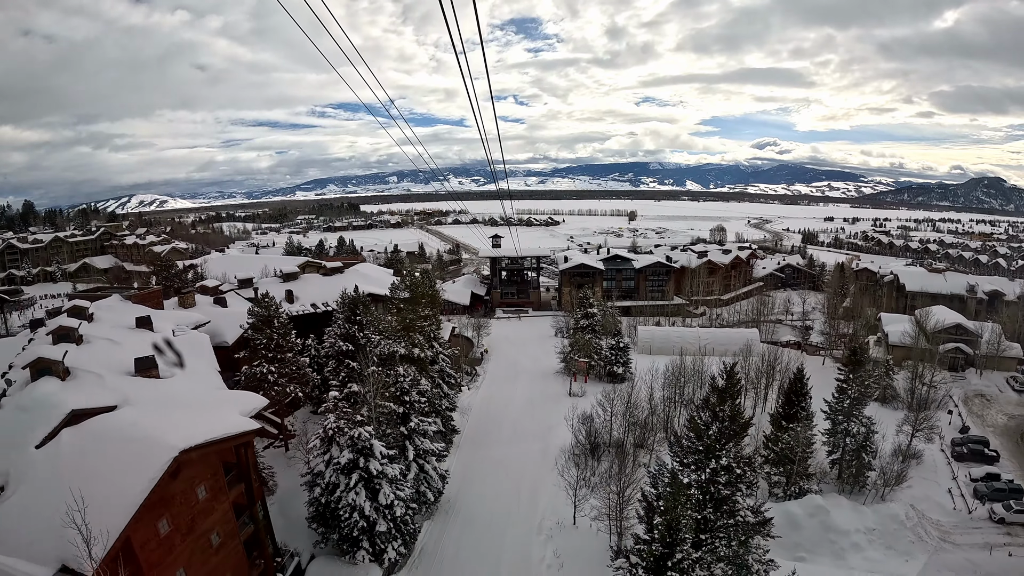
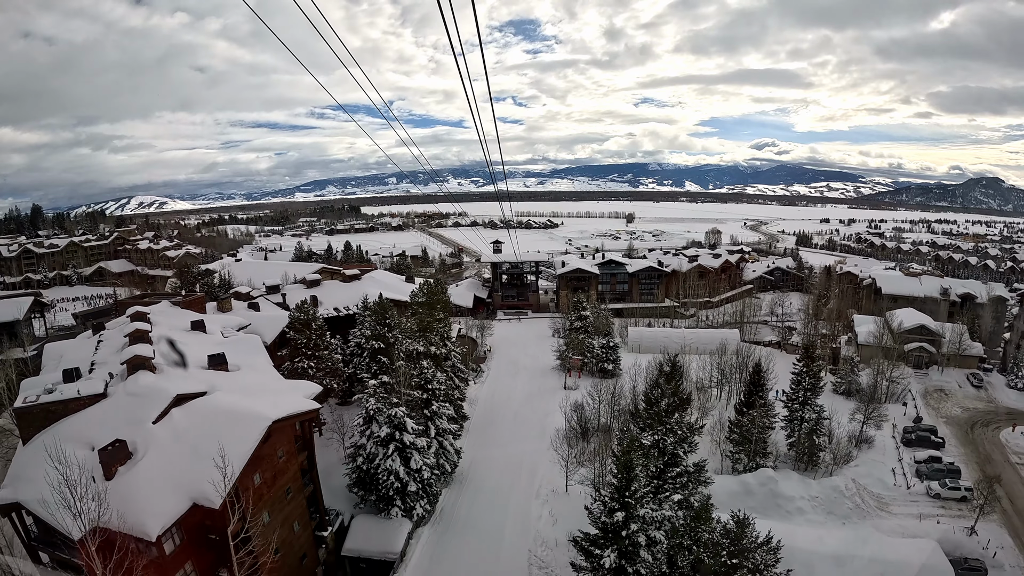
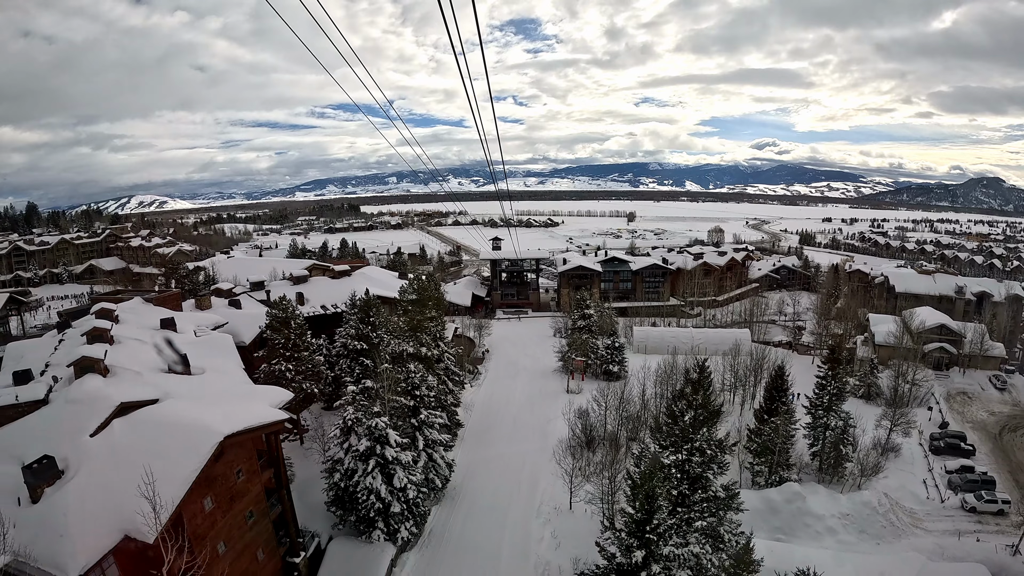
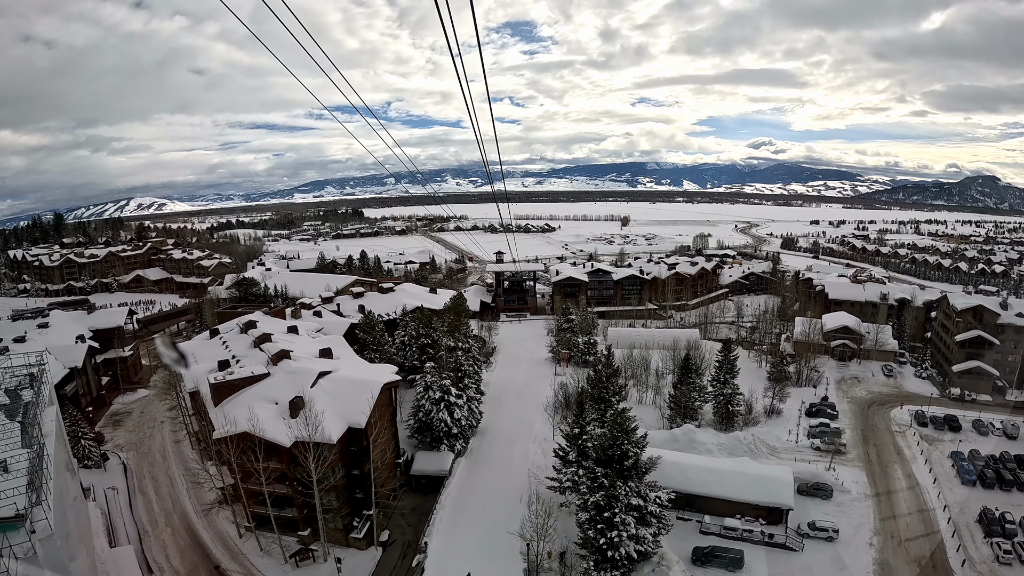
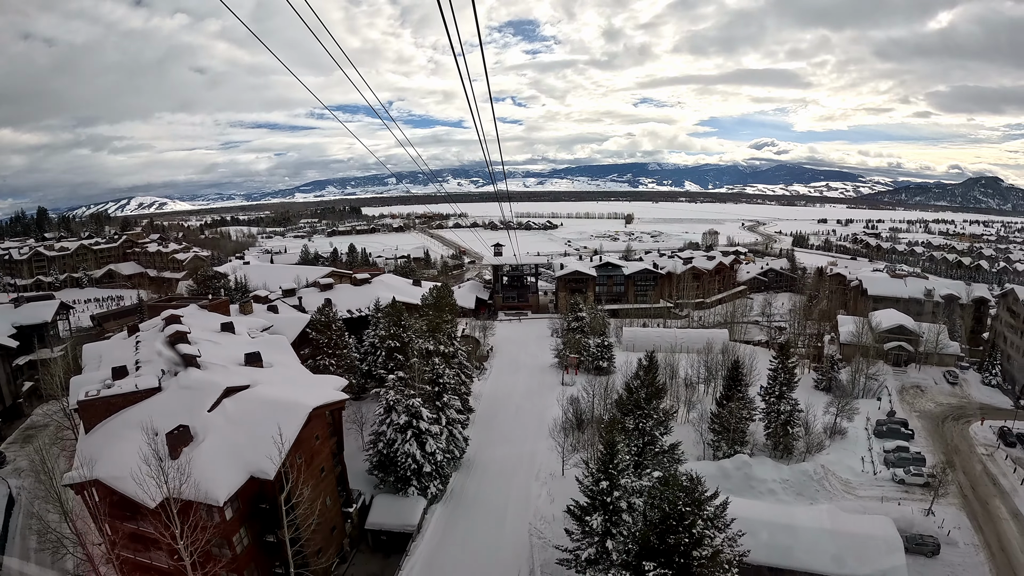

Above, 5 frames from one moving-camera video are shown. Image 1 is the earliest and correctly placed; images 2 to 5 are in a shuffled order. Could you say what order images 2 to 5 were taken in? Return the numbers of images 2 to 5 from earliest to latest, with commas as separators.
3, 2, 5, 4
